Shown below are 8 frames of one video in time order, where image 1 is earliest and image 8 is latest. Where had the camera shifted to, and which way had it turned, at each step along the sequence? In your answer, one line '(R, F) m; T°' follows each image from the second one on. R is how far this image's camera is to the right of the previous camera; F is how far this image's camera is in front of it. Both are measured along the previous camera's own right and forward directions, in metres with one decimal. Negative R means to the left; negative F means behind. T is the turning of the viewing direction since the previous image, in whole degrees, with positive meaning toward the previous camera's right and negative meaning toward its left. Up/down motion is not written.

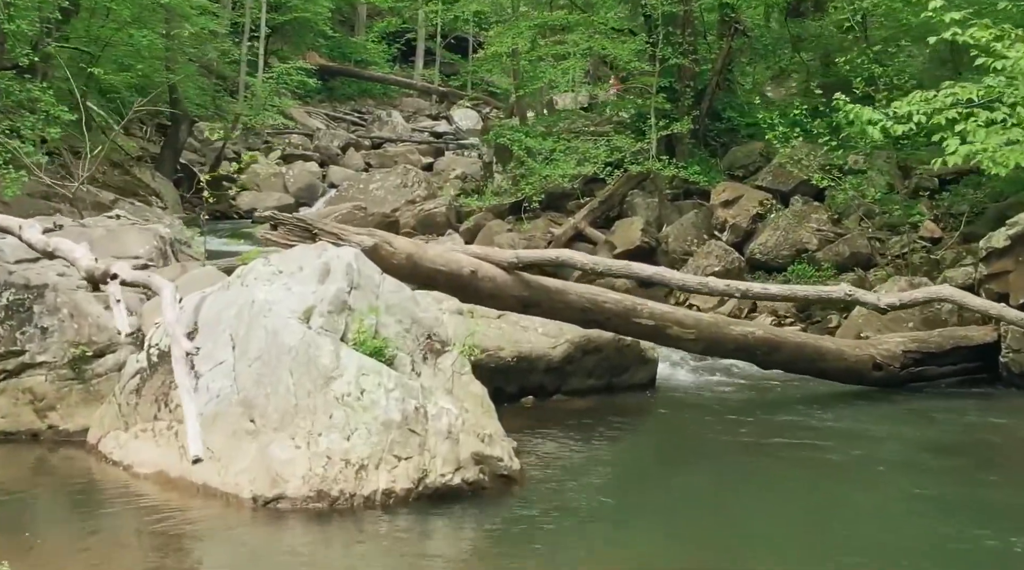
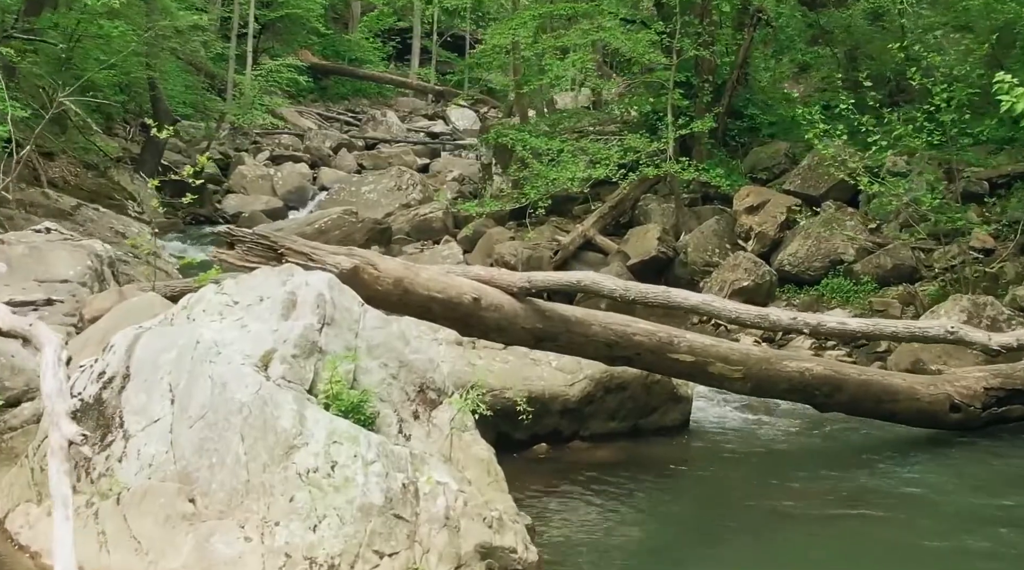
(-0.1, +1.4) m; 0°
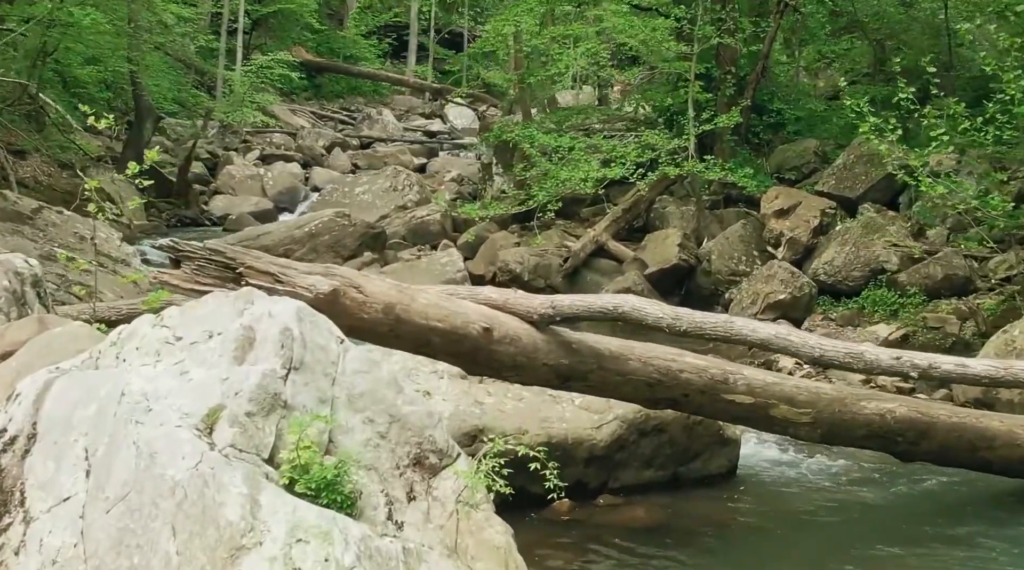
(-0.1, +1.3) m; 0°
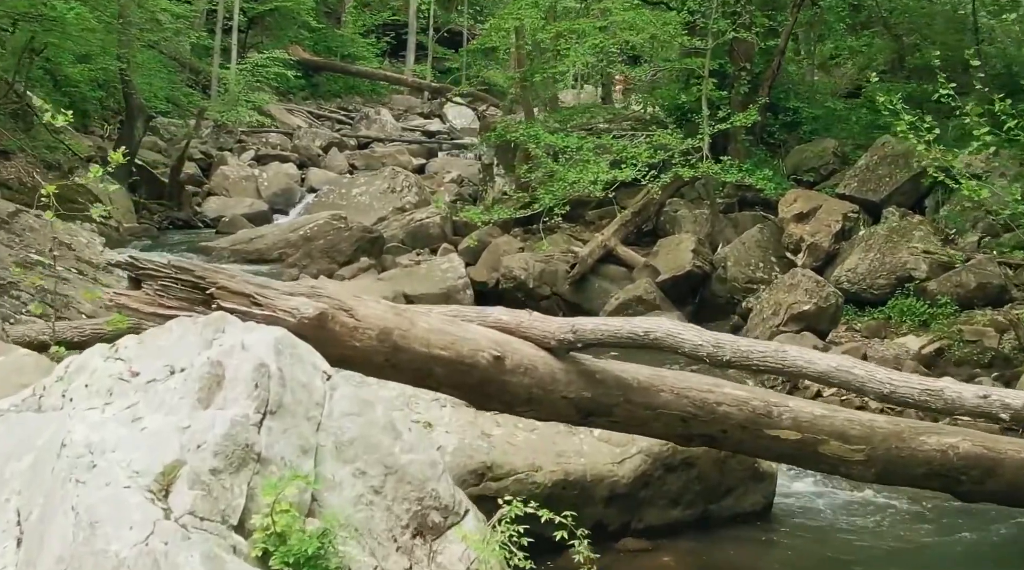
(-0.1, +0.7) m; 0°
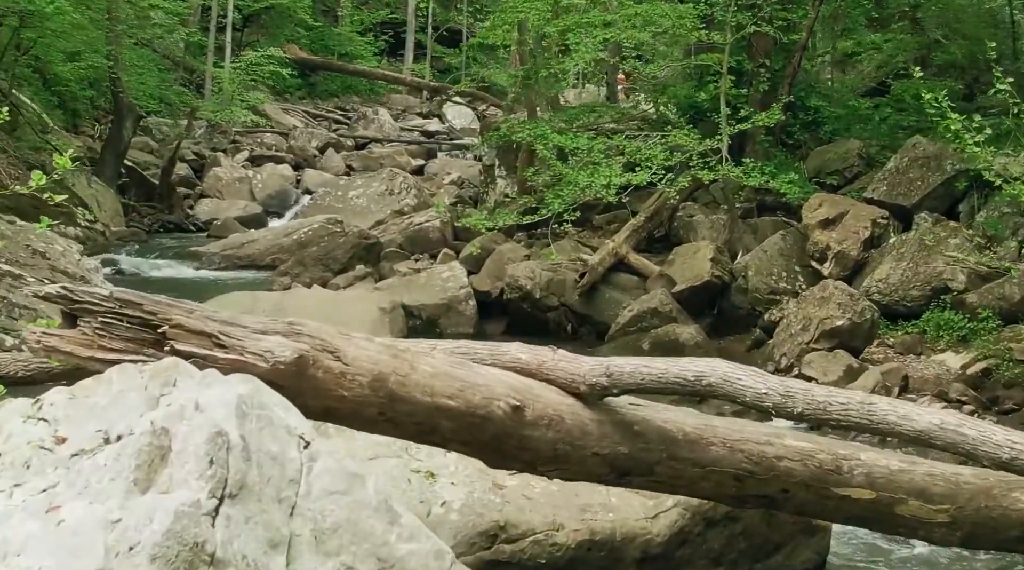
(-0.1, +0.8) m; 0°
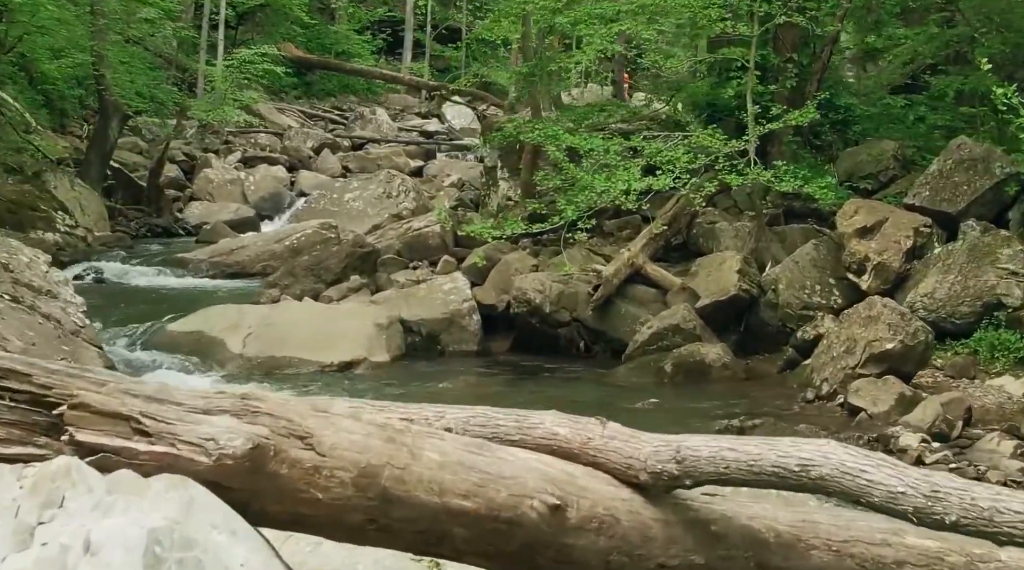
(-0.1, +1.0) m; 0°
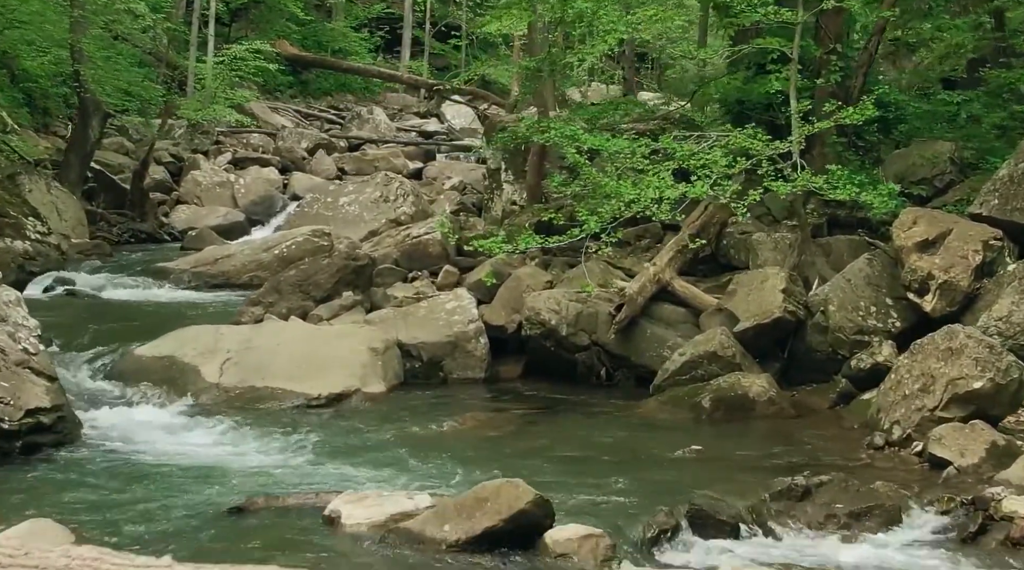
(-0.1, +1.3) m; 0°
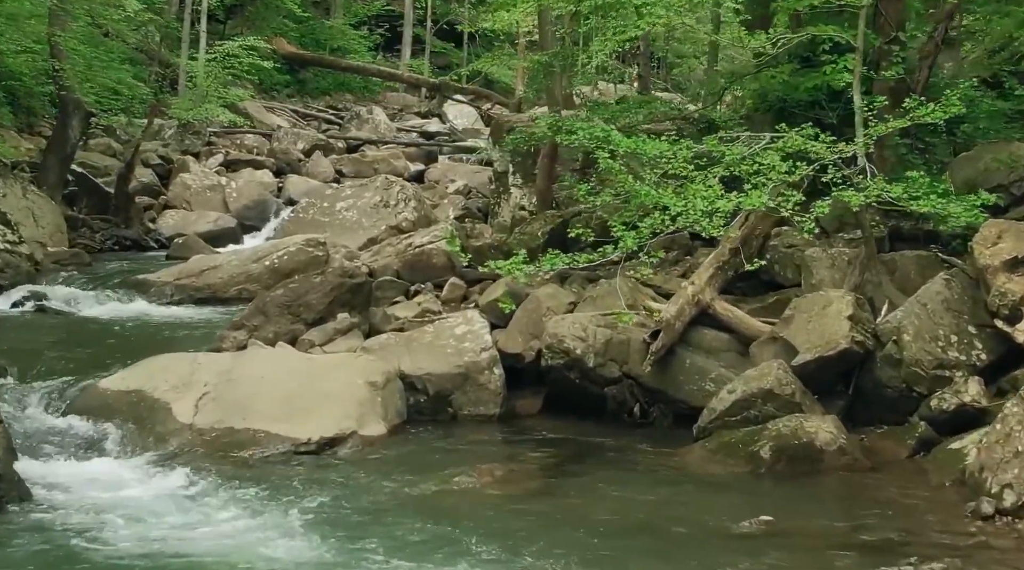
(-0.2, +1.3) m; 0°
